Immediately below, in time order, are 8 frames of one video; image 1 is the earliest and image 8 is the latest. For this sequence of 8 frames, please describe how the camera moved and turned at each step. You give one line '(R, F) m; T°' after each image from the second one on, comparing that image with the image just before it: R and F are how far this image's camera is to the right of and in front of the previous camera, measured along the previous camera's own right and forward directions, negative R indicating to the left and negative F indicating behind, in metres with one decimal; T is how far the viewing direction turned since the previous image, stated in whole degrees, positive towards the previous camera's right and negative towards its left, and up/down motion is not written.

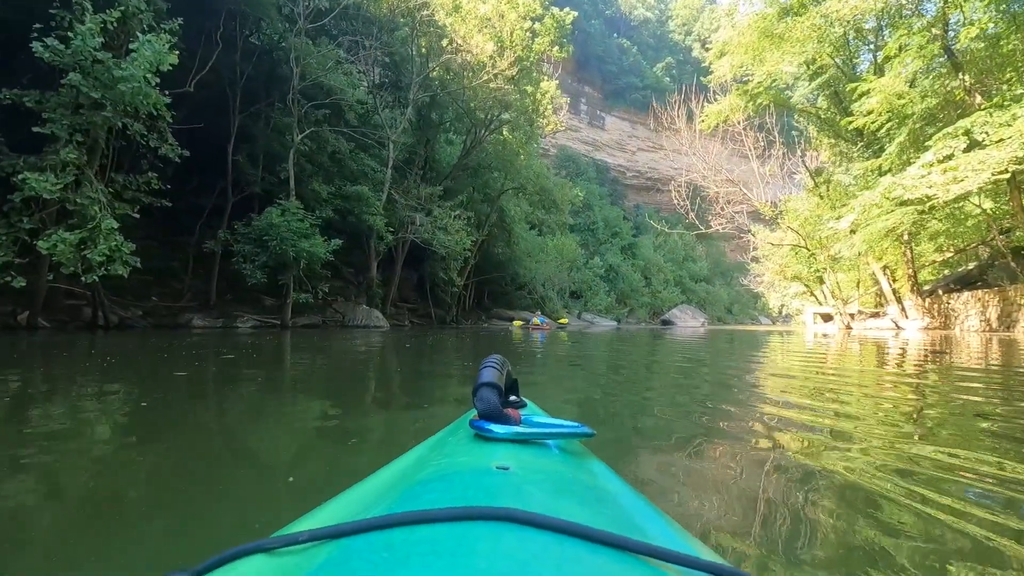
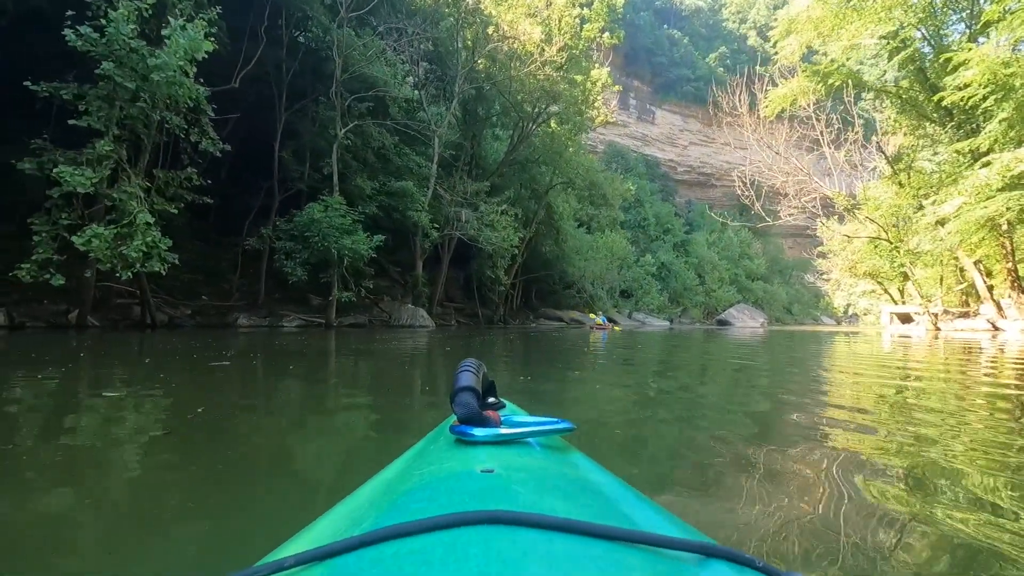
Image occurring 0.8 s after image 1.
(0.0, +0.4) m; -5°
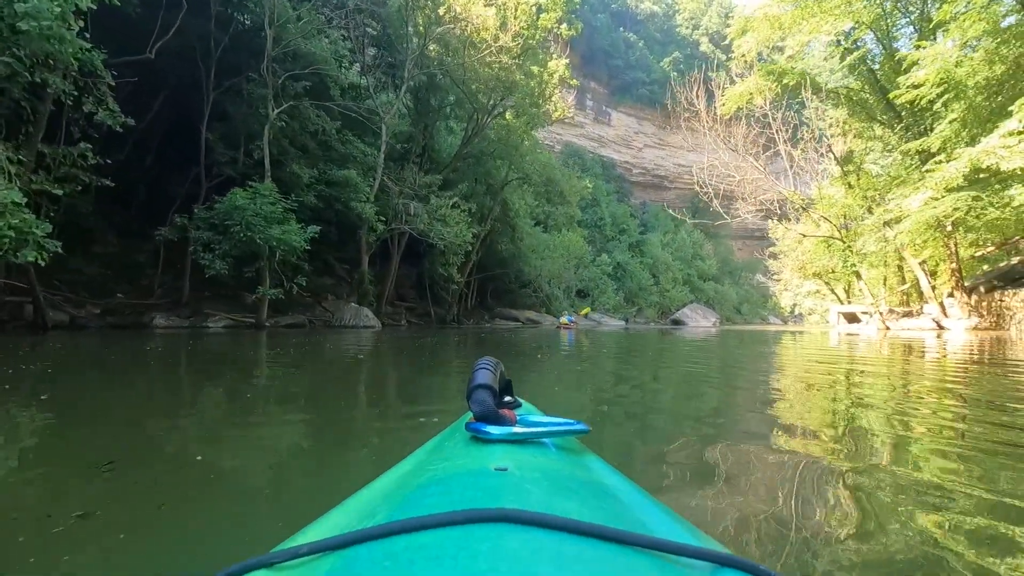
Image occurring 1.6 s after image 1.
(+0.1, +0.5) m; +5°
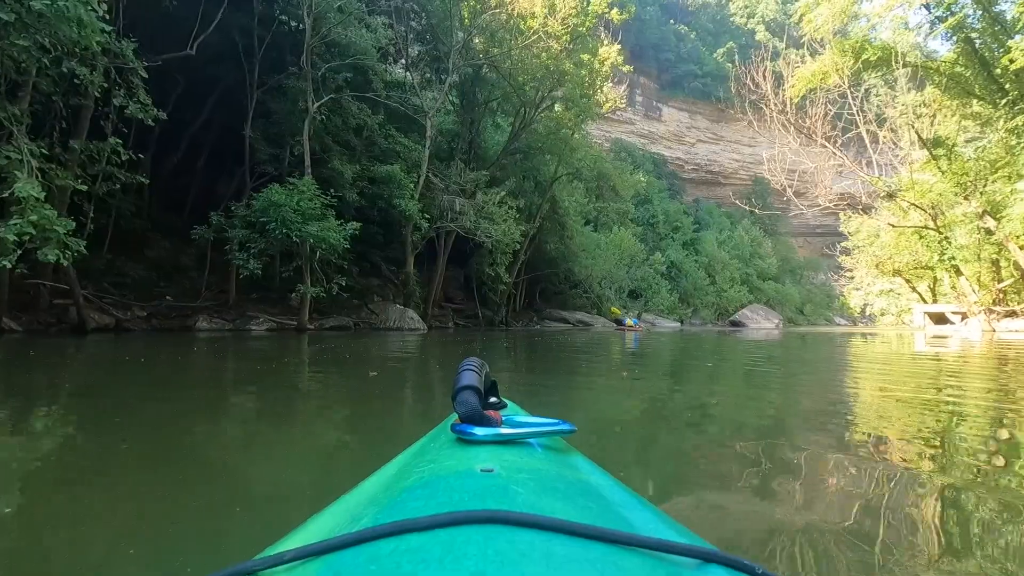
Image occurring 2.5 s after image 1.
(-0.1, +0.5) m; -5°
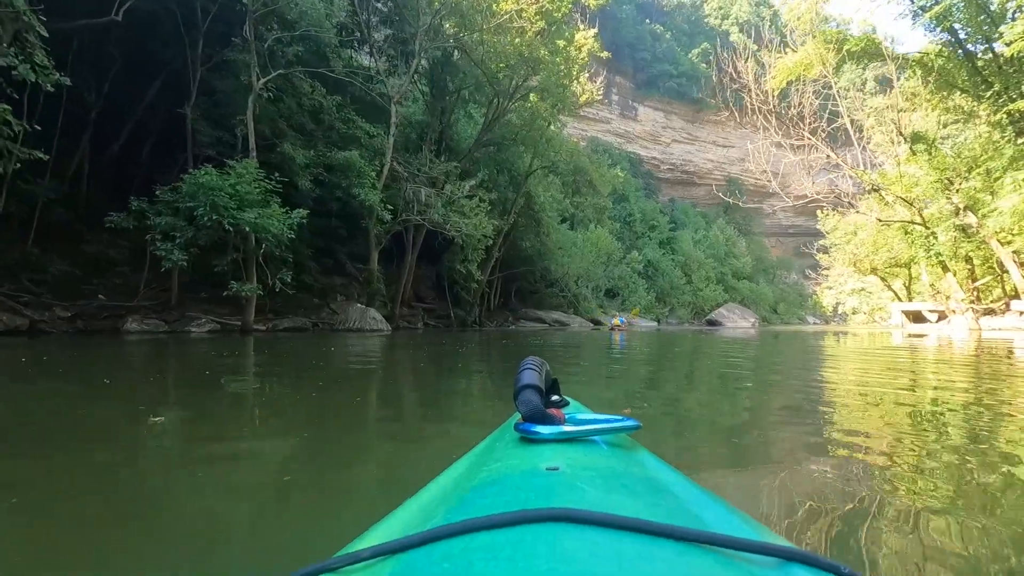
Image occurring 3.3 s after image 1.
(+0.1, +0.6) m; +2°
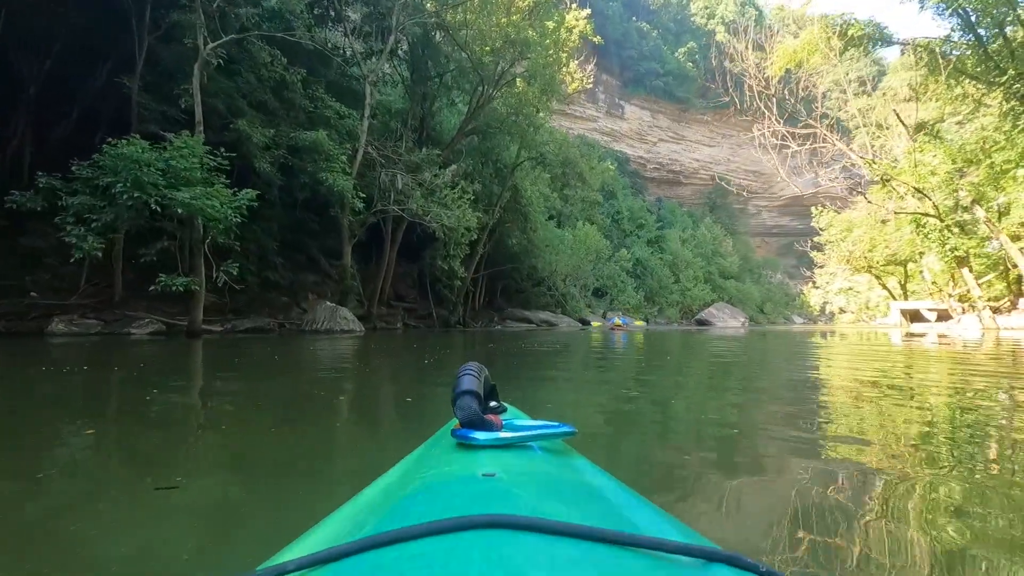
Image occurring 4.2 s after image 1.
(0.0, +0.7) m; +2°
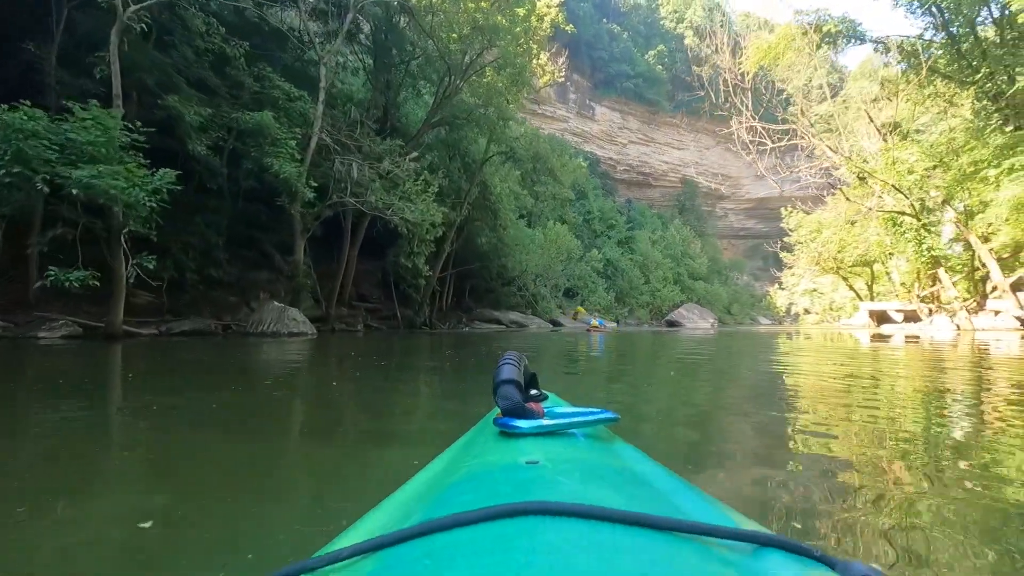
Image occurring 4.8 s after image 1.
(+0.1, +0.5) m; +3°
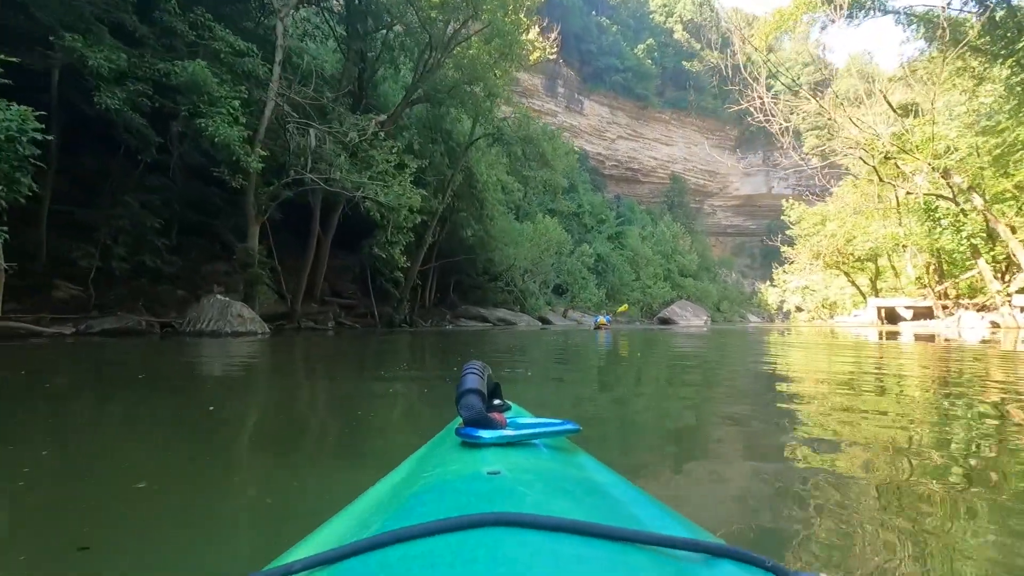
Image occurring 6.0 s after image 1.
(0.0, +0.9) m; +1°
